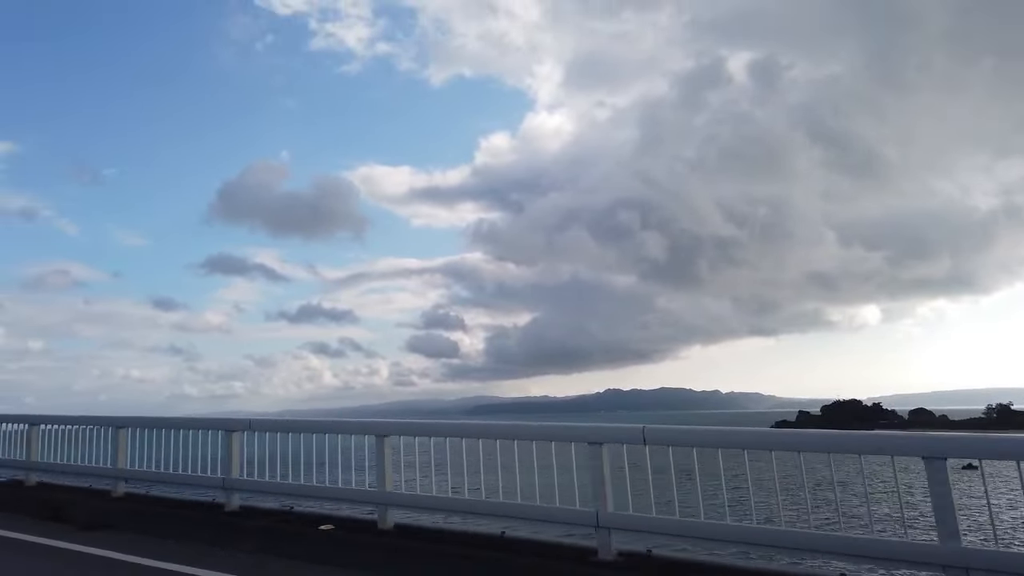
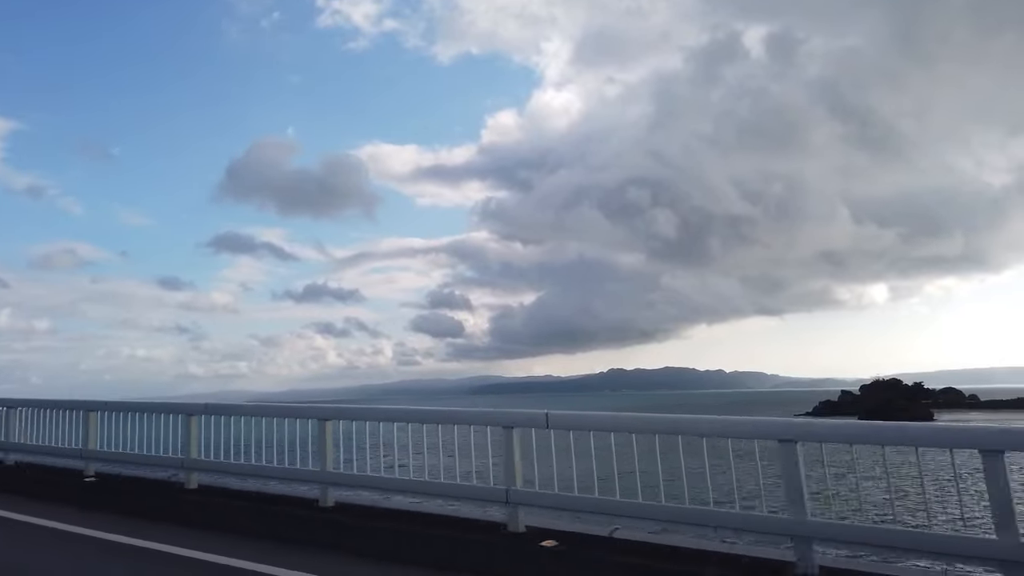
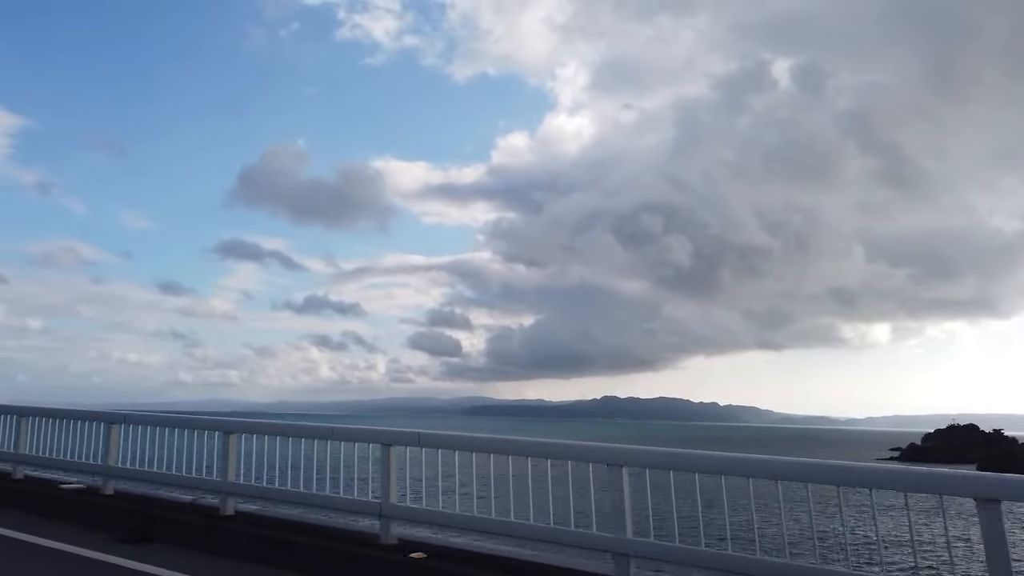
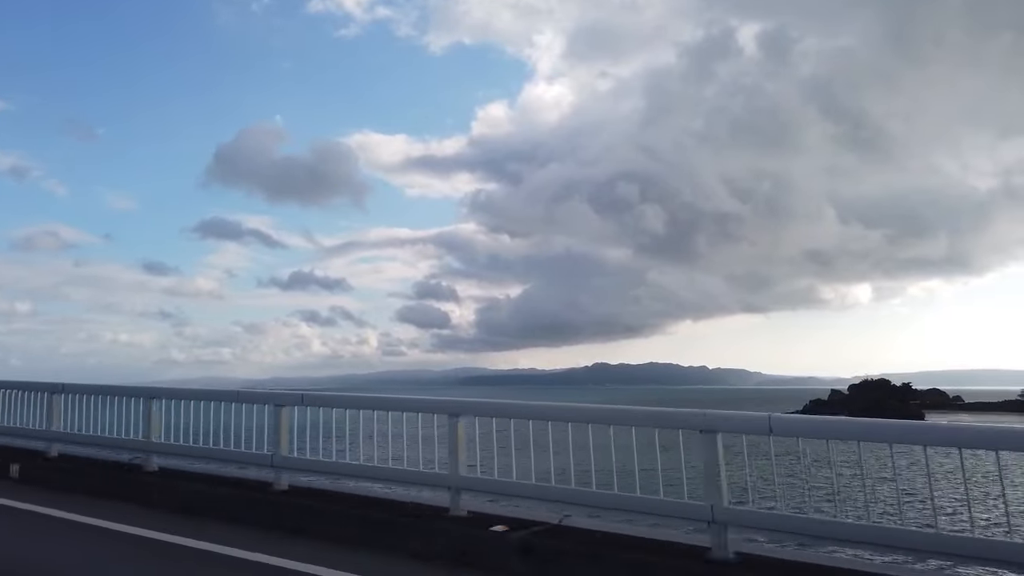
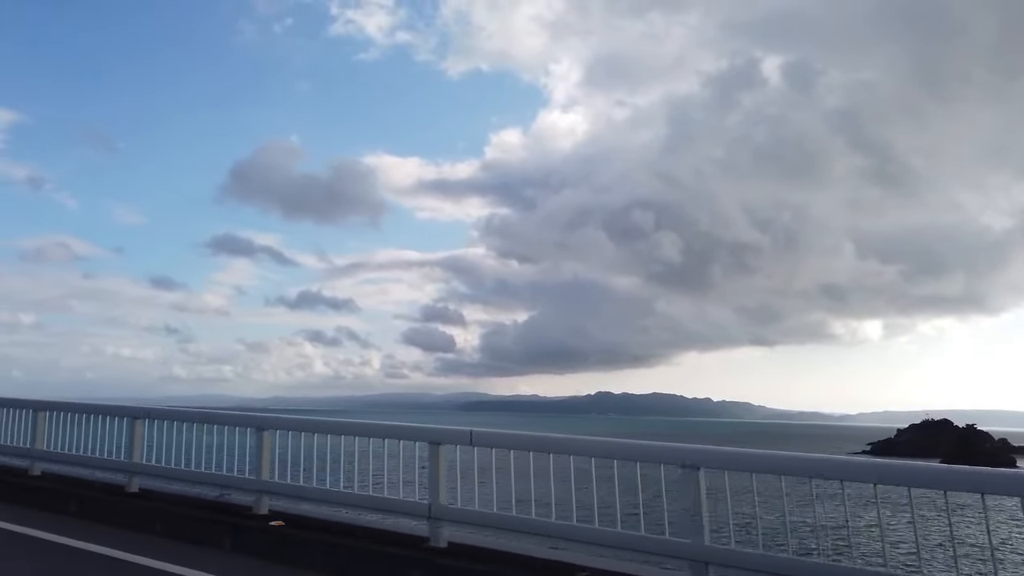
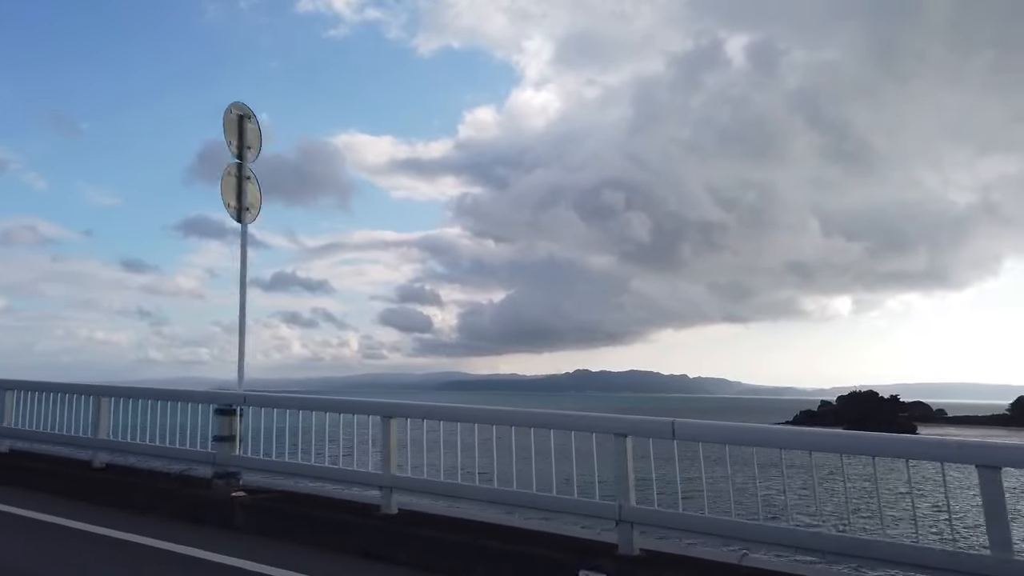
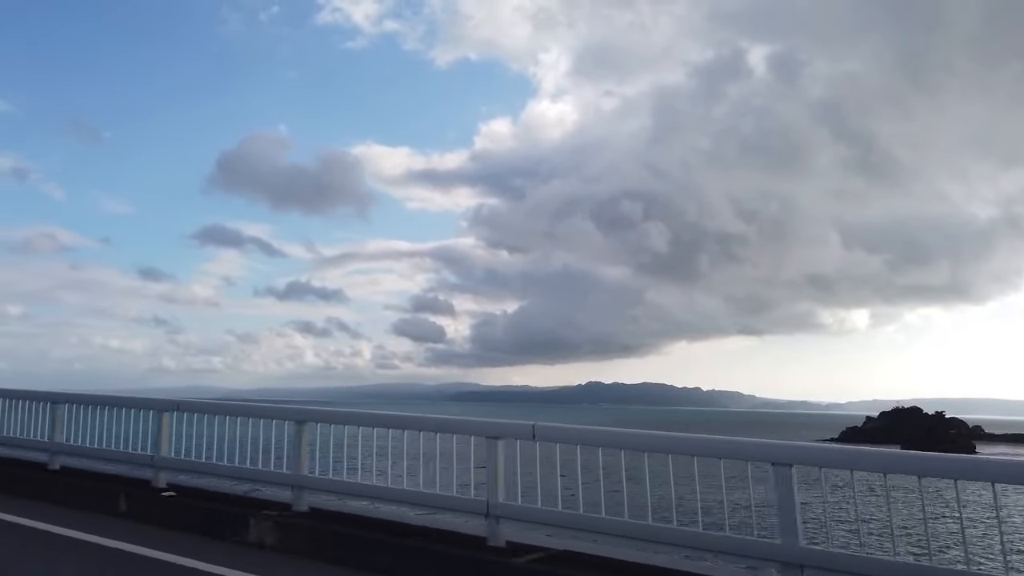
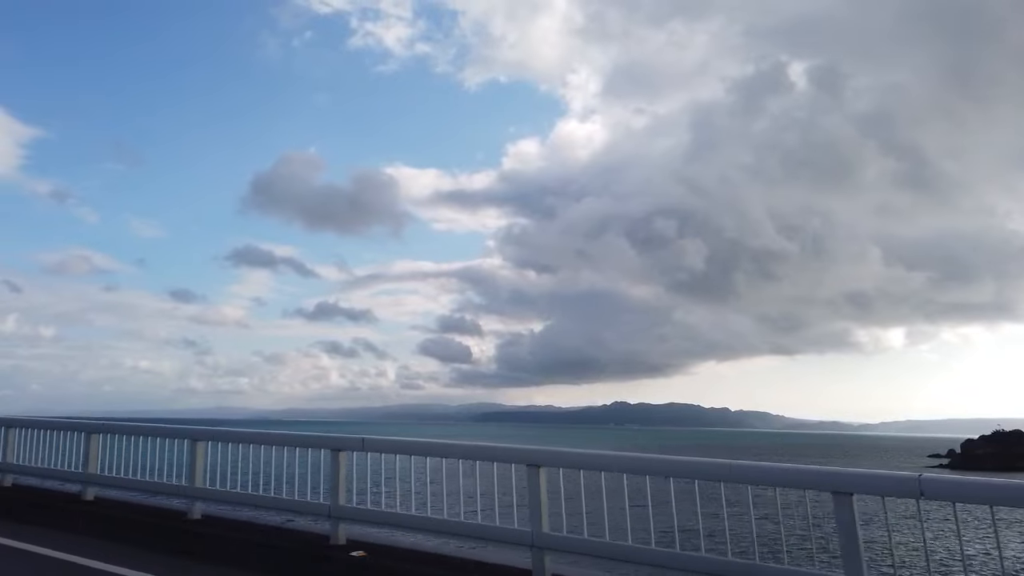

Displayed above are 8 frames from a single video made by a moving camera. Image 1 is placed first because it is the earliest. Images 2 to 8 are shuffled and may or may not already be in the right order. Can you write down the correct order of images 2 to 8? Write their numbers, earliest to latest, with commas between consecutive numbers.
2, 4, 6, 7, 5, 3, 8
